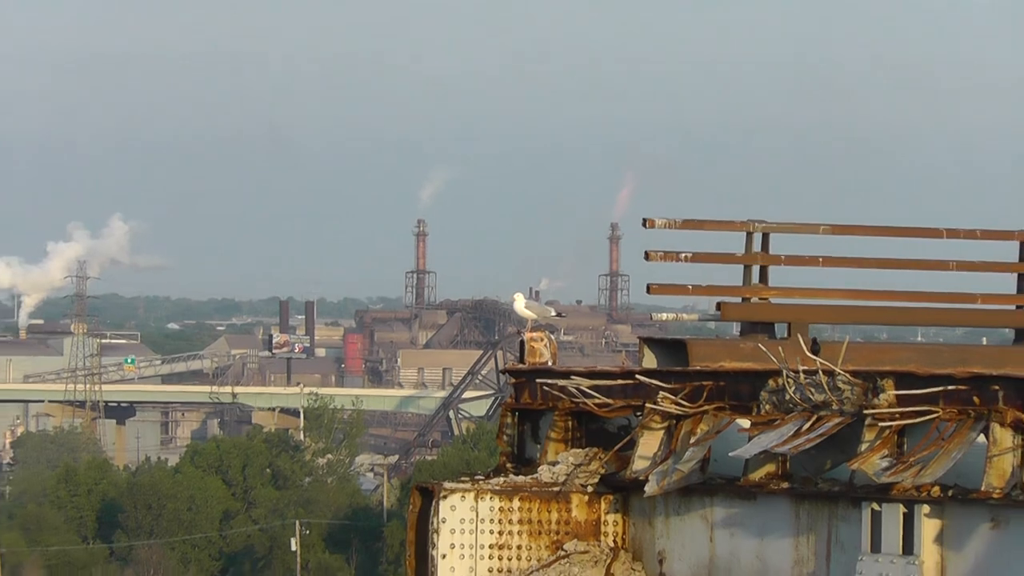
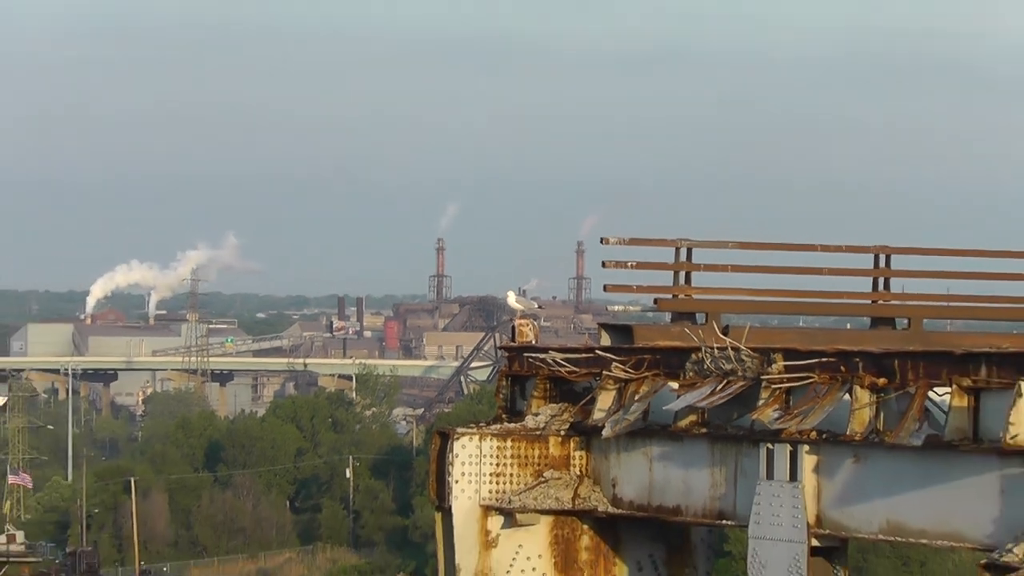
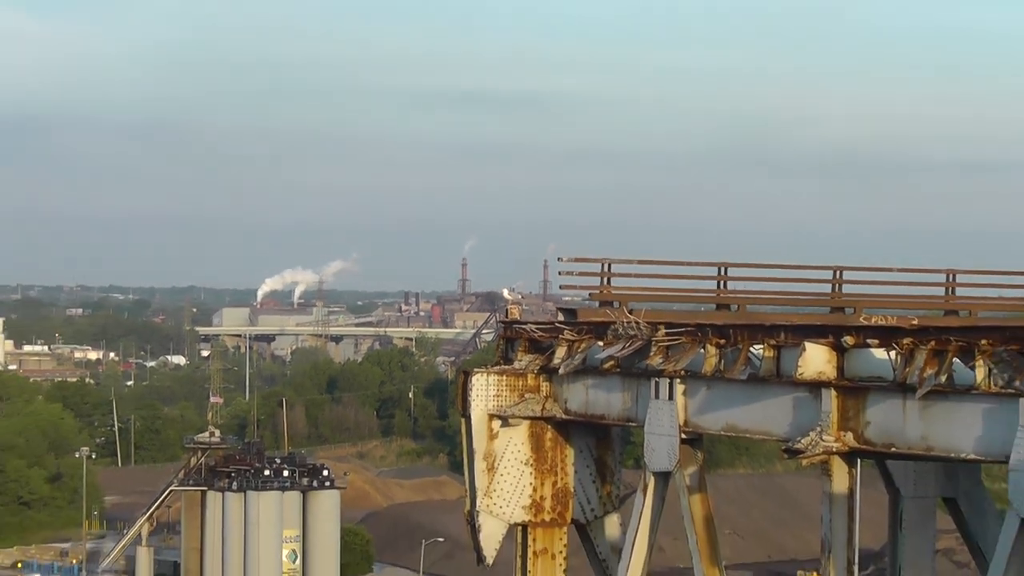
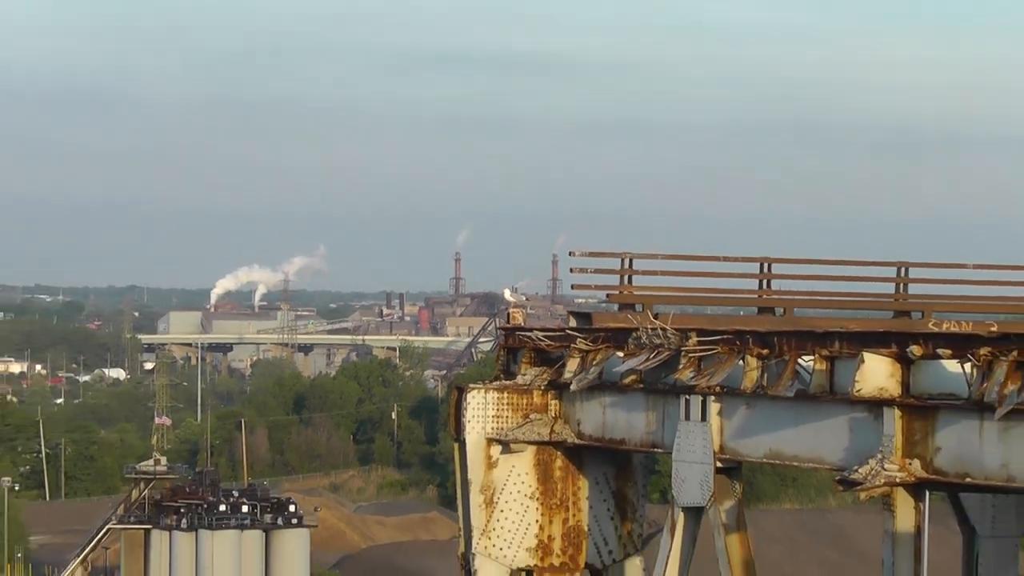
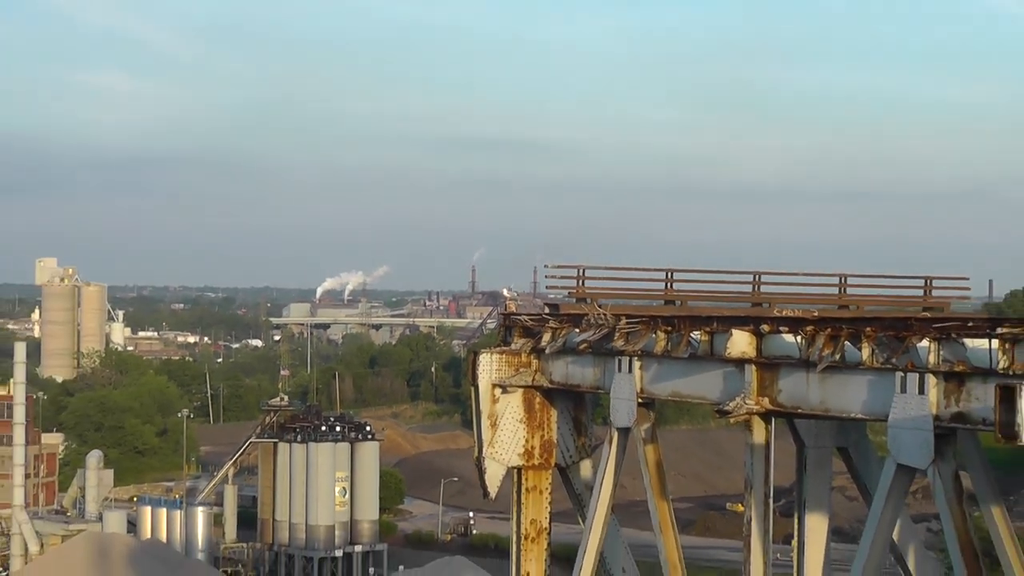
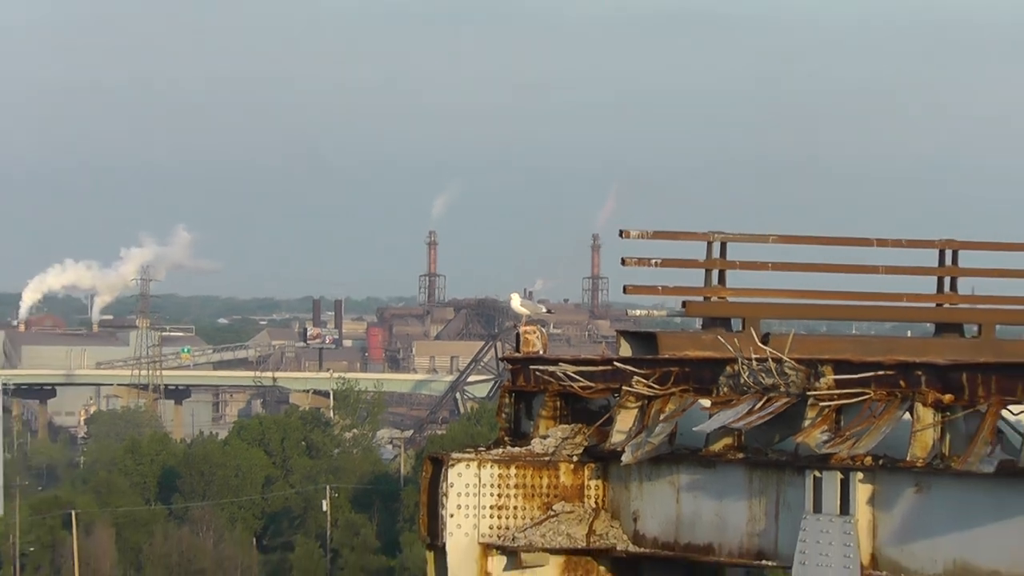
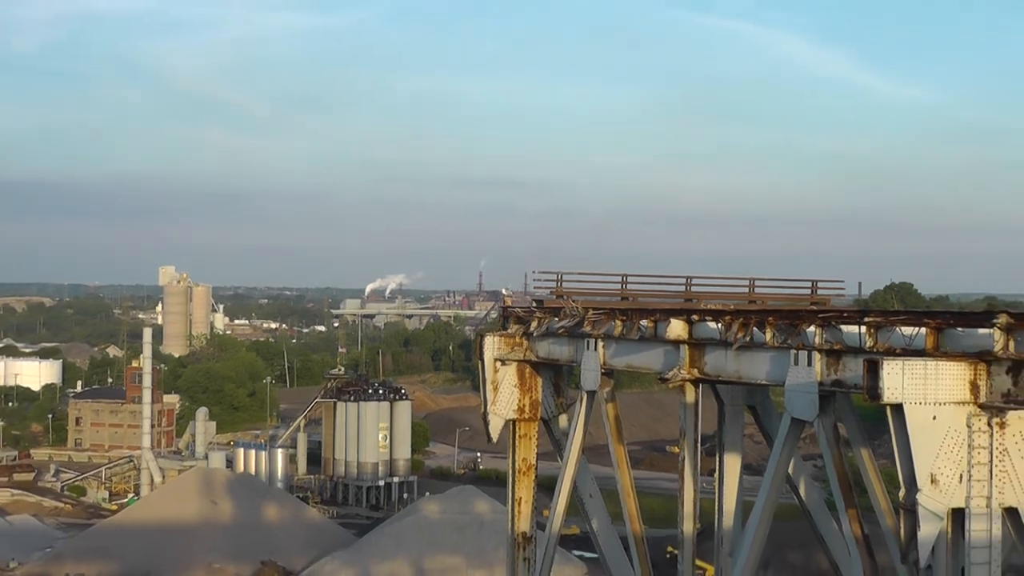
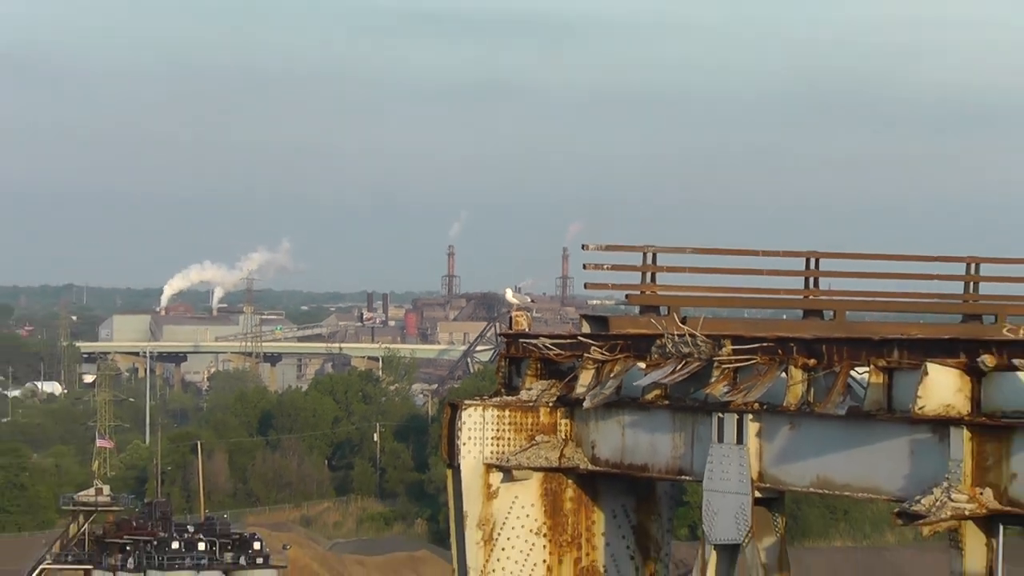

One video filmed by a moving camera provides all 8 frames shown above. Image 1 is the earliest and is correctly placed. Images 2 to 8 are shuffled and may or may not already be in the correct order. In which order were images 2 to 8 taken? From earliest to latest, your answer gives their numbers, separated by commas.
6, 2, 8, 4, 3, 5, 7
